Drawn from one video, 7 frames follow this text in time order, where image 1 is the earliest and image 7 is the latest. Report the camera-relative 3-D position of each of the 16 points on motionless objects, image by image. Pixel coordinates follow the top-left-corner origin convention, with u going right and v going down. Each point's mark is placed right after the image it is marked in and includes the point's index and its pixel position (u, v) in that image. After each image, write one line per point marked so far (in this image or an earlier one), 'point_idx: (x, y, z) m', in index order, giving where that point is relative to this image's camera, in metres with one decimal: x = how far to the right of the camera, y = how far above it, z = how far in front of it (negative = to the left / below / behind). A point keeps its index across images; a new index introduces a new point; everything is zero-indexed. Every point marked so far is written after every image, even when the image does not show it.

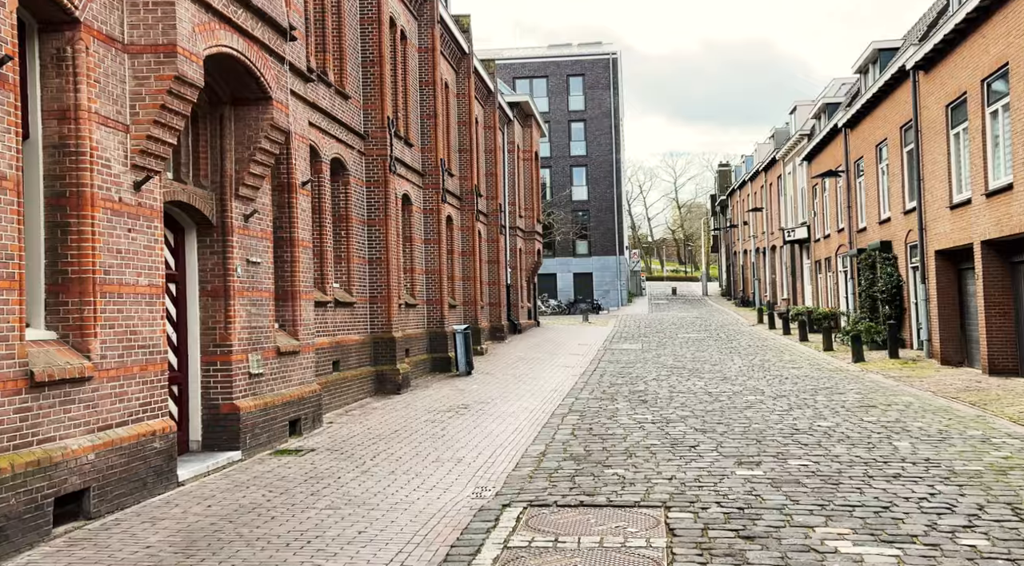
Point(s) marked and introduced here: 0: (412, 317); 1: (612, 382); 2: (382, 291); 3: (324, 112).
0: (-2.0, -0.7, +18.9) m
1: (+1.9, -1.8, +17.0) m
2: (-2.3, -0.1, +16.2) m
3: (-2.9, +2.6, +14.1) m
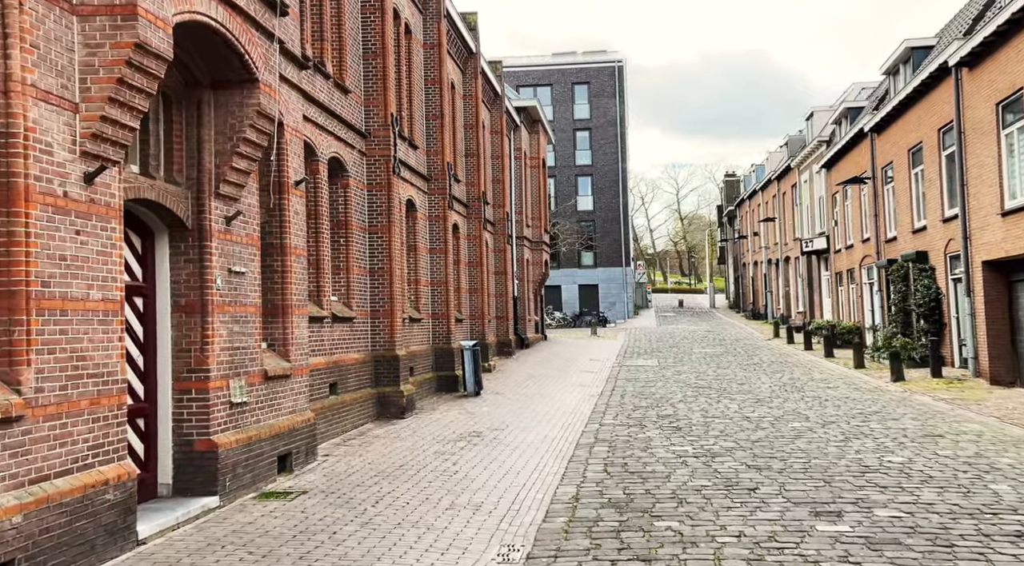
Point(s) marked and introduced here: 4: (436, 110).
0: (-1.8, -0.9, +17.5) m
1: (+2.1, -2.1, +15.6) m
2: (-2.1, -0.4, +14.7) m
3: (-2.6, +2.5, +12.7) m
4: (-1.6, +3.7, +19.6) m
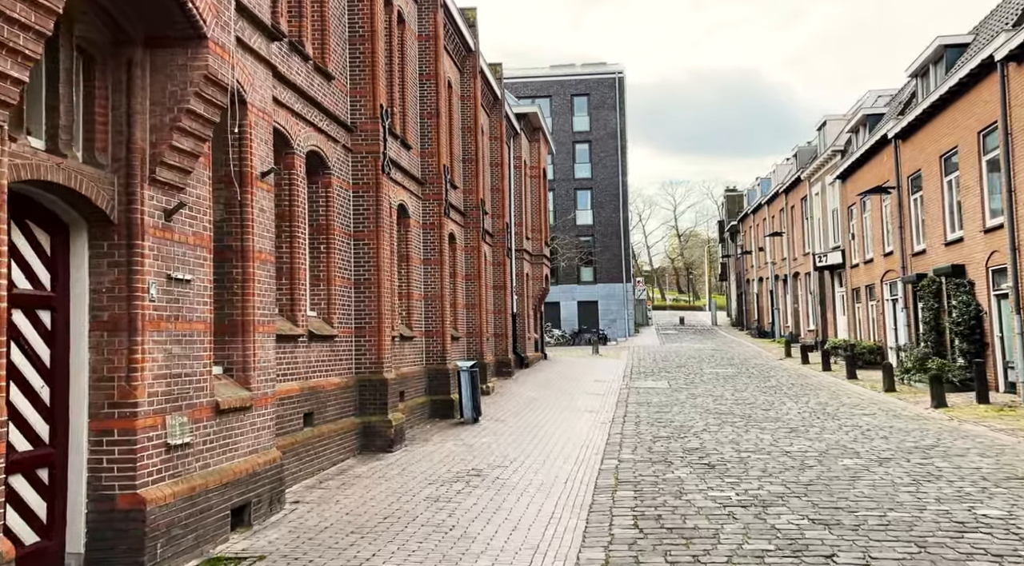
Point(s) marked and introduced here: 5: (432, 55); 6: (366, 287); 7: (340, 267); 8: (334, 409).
0: (-1.8, -1.2, +15.7) m
1: (+2.2, -2.3, +13.8) m
2: (-2.0, -0.5, +13.0) m
3: (-2.6, +2.3, +11.0) m
4: (-1.5, +3.4, +17.9) m
5: (-1.6, +4.4, +18.1) m
6: (-2.1, -0.1, +13.0) m
7: (-2.3, +0.2, +12.5) m
8: (-2.2, -1.6, +11.6) m
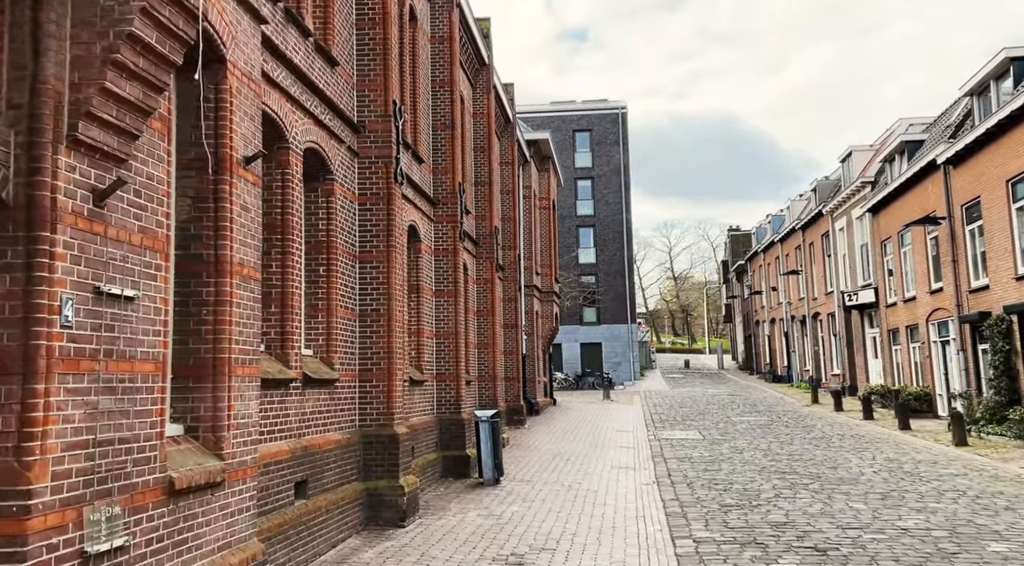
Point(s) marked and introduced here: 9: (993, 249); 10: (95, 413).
0: (-1.3, -1.7, +13.3) m
1: (+2.6, -2.7, +11.3) m
2: (-1.5, -0.9, +10.6) m
3: (-2.1, +2.0, +8.7) m
4: (-1.1, +2.8, +15.7) m
5: (-1.1, +3.8, +15.9) m
6: (-1.6, -0.4, +10.7) m
7: (-1.9, -0.1, +10.1) m
8: (-1.8, -1.9, +9.2) m
9: (+9.9, +0.7, +19.1) m
10: (-2.0, -0.6, +4.5) m
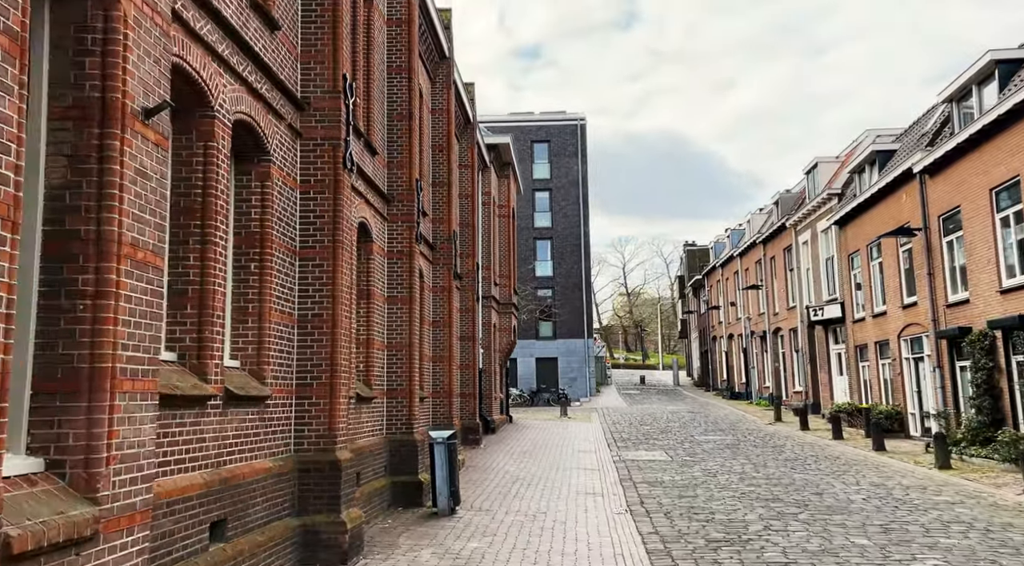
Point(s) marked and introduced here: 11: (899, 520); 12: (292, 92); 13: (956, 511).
0: (-1.8, -1.7, +11.8) m
1: (+2.2, -2.8, +10.1) m
2: (-1.9, -0.9, +9.1) m
3: (-2.3, +2.1, +7.3) m
4: (-1.7, +2.7, +14.3) m
5: (-1.7, +3.7, +14.5) m
6: (-2.0, -0.4, +9.2) m
7: (-2.2, -0.1, +8.7) m
8: (-2.1, -1.9, +7.7) m
9: (+9.1, +0.4, +18.2) m
10: (-2.1, -0.5, +3.0) m
11: (+4.7, -2.9, +11.2) m
12: (-2.2, +1.9, +9.1) m
13: (+5.7, -2.9, +11.9) m
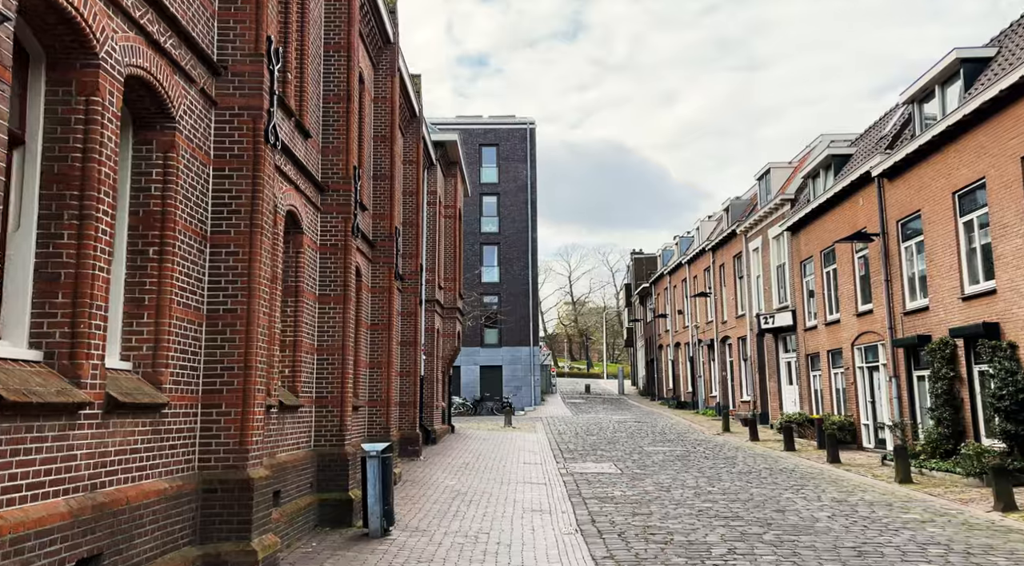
0: (-2.5, -1.7, +10.6) m
1: (+1.6, -2.7, +9.1) m
2: (-2.4, -0.8, +7.9) m
3: (-2.7, +2.2, +6.0) m
4: (-2.5, +2.7, +13.1) m
5: (-2.5, +3.8, +13.3) m
6: (-2.5, -0.4, +8.0) m
7: (-2.7, 0.0, +7.4) m
8: (-2.5, -1.8, +6.4) m
9: (+8.1, +0.3, +17.6) m
10: (-2.2, -0.4, +1.8) m
11: (+4.0, -2.9, +10.4) m
12: (-2.6, +2.0, +7.9) m
13: (+5.0, -3.0, +11.1) m
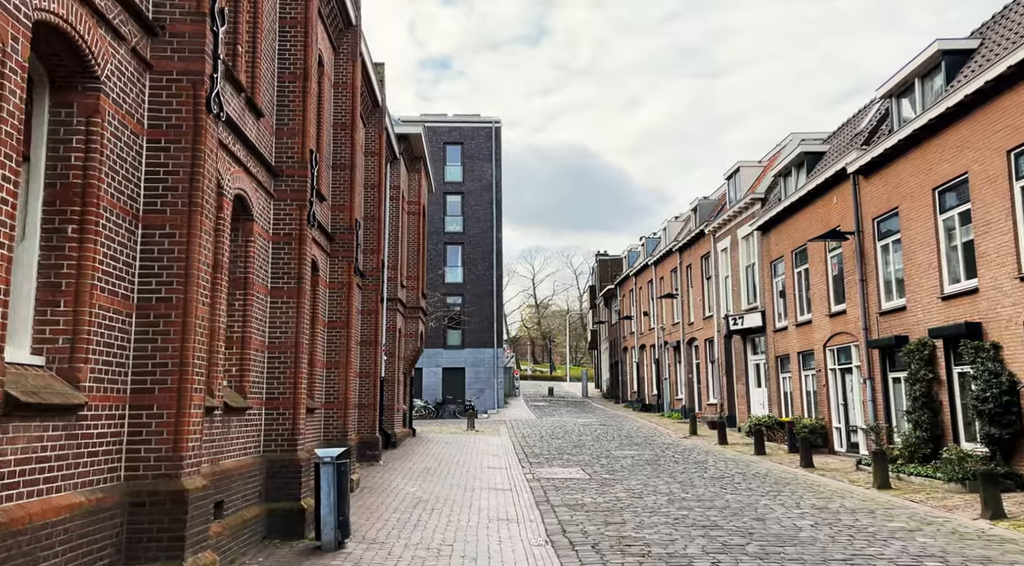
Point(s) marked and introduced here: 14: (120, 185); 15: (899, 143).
0: (-2.9, -1.6, +9.6) m
1: (+1.3, -2.7, +8.3) m
2: (-2.6, -0.7, +7.0) m
3: (-2.8, +2.3, +5.2) m
4: (-2.9, +2.8, +12.2) m
5: (-2.9, +3.9, +12.4) m
6: (-2.7, -0.2, +7.1) m
7: (-2.9, +0.1, +6.5) m
8: (-2.7, -1.7, +5.5) m
9: (+7.4, +0.3, +17.2) m
10: (-2.2, -0.3, +0.9) m
11: (+3.7, -2.8, +9.7) m
12: (-2.9, +2.1, +7.0) m
13: (+4.6, -2.9, +10.5) m
14: (-2.9, +0.7, +6.9) m
15: (+7.2, +2.6, +17.2) m
